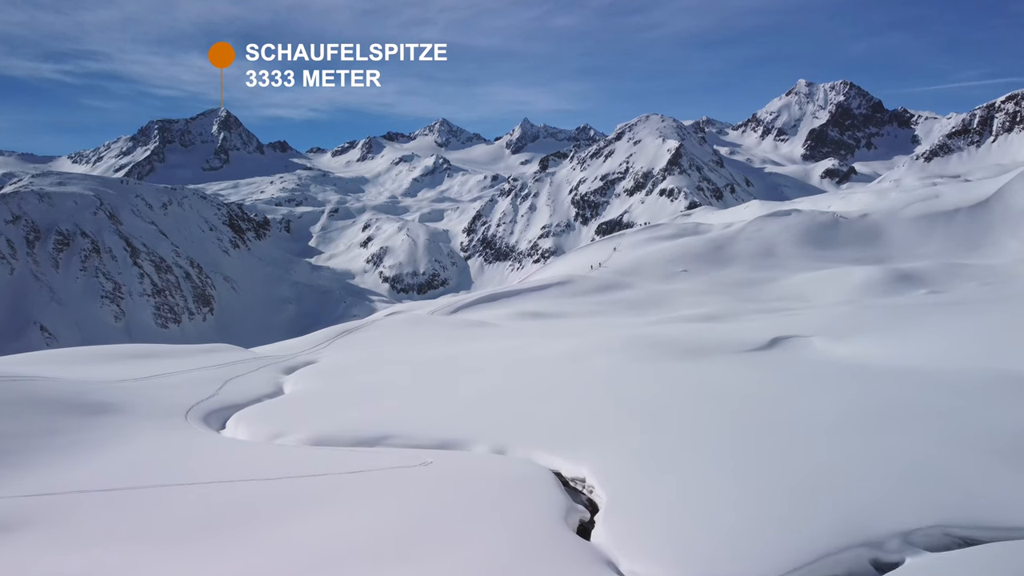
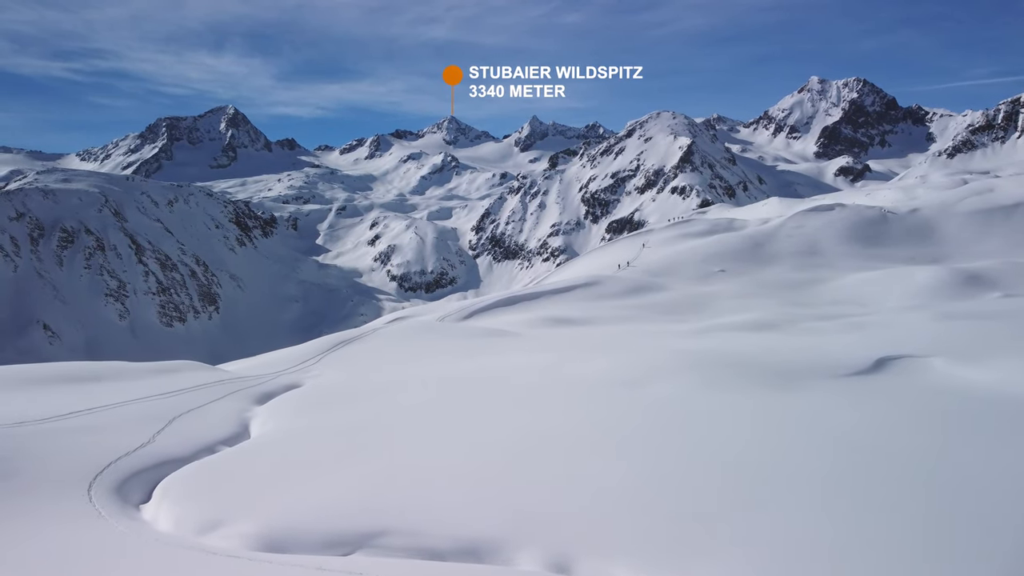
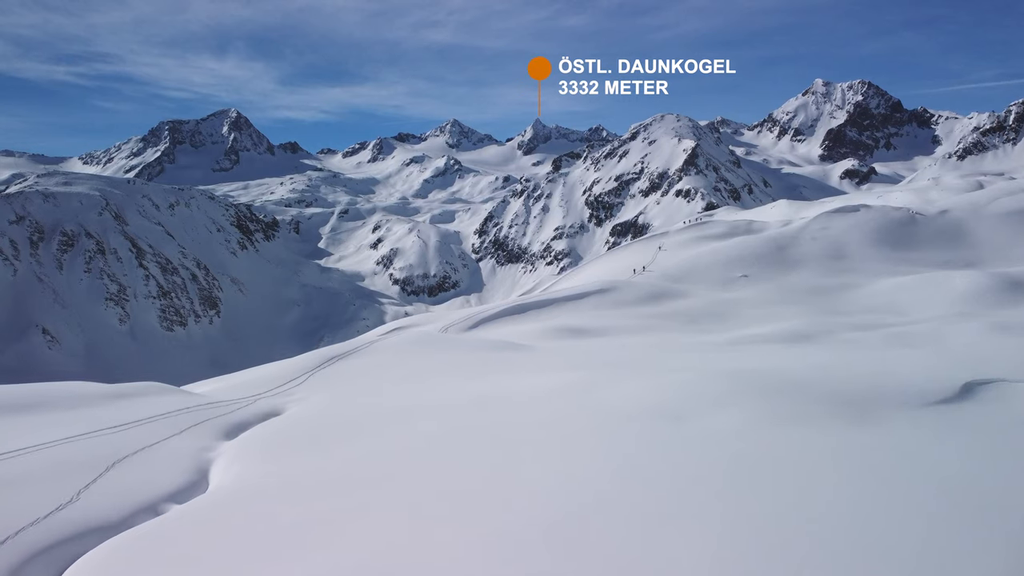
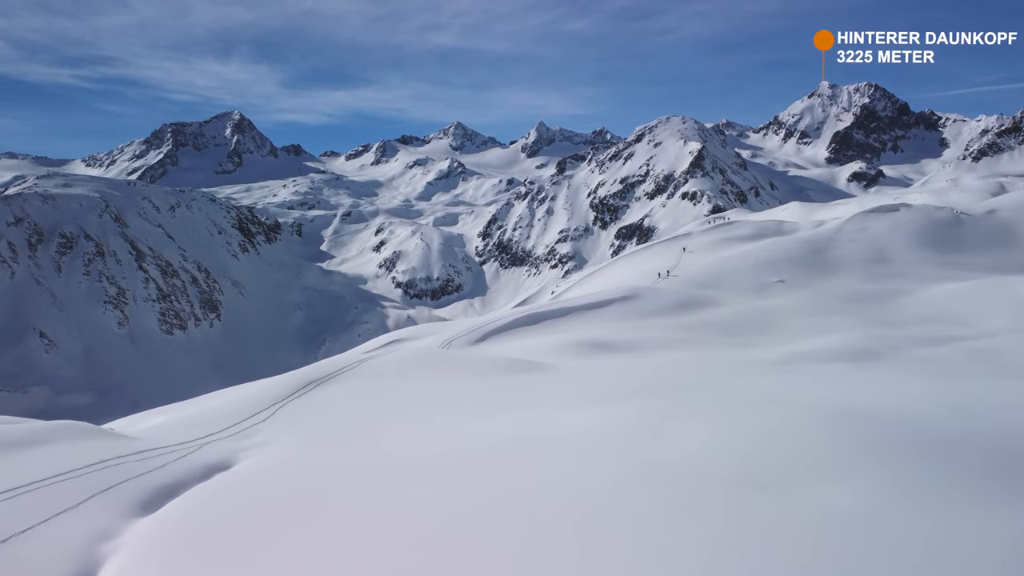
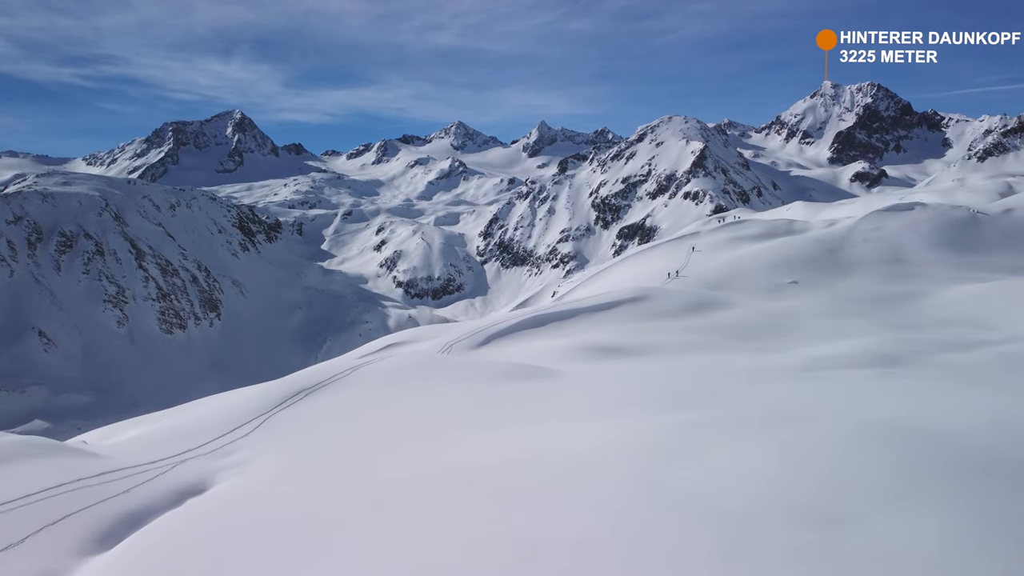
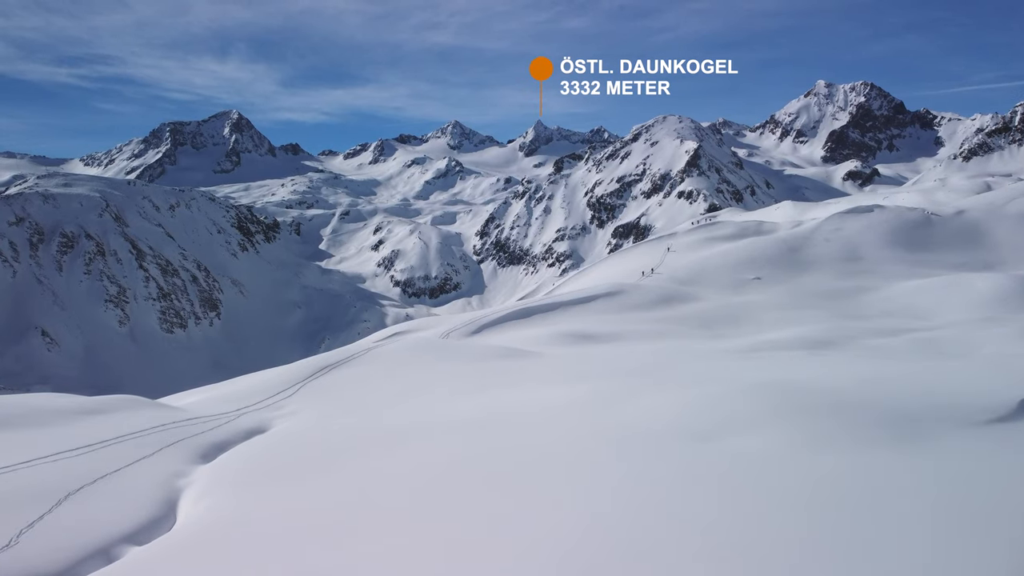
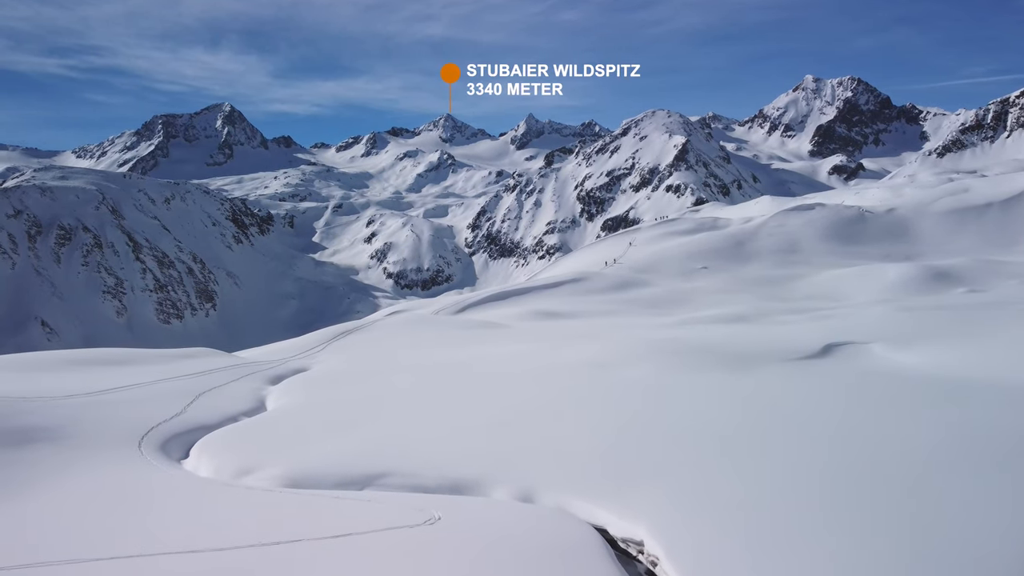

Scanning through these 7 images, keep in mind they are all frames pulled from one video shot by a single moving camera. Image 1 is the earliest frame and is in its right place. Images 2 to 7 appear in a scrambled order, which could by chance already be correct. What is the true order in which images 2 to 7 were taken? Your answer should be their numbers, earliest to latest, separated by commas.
7, 2, 3, 6, 4, 5
